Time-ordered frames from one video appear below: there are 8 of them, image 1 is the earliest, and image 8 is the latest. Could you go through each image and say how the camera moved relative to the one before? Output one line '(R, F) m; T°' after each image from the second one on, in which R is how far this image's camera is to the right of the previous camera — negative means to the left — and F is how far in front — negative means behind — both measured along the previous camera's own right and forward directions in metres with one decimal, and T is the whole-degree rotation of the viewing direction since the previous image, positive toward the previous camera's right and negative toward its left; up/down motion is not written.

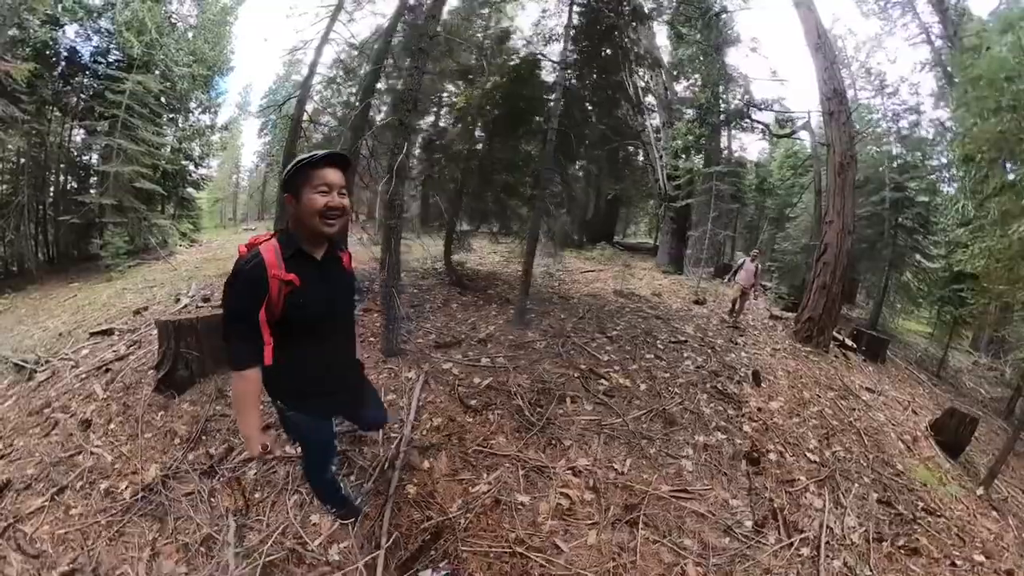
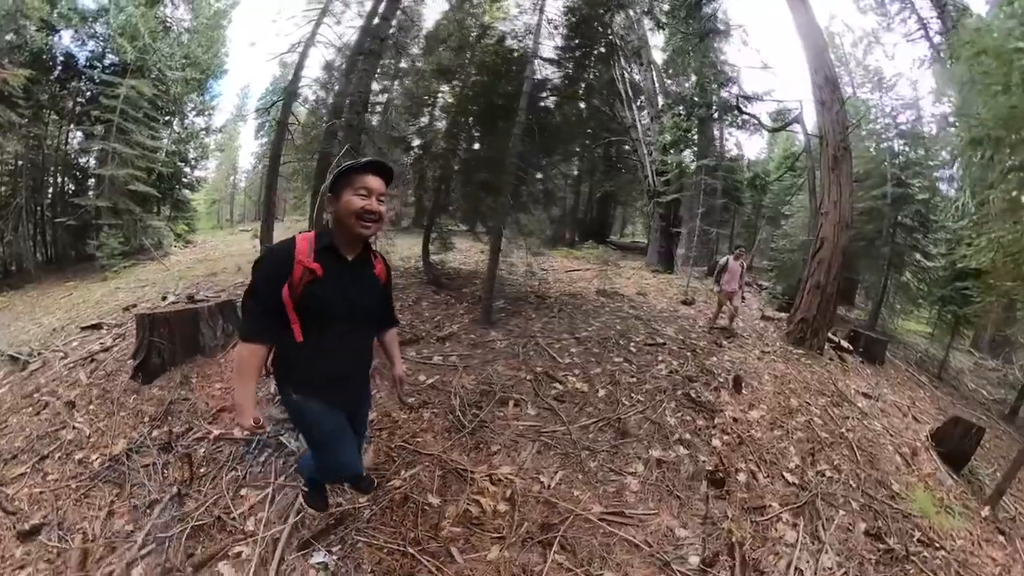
(+0.5, +0.1) m; -1°
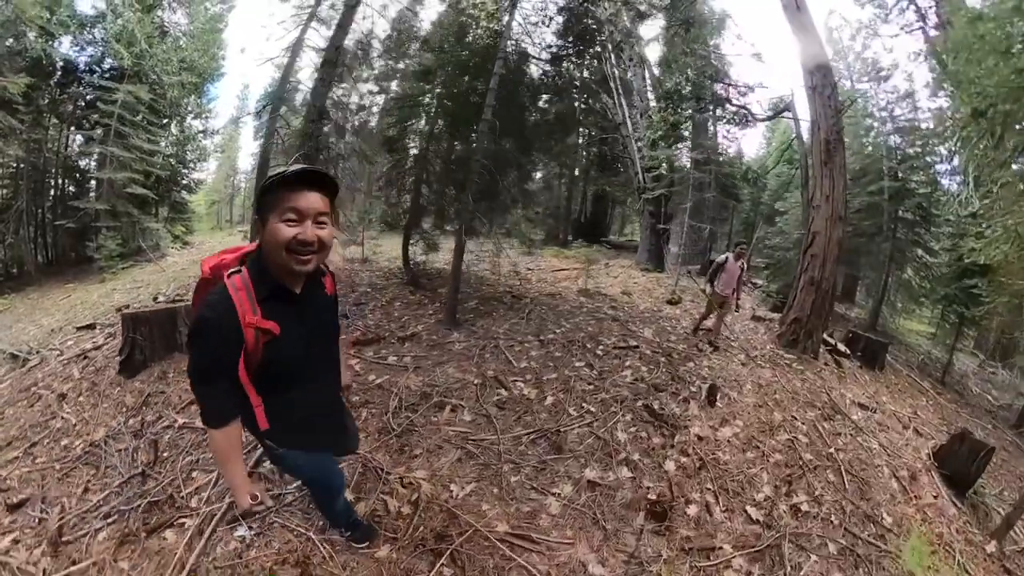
(+0.5, +0.1) m; -2°
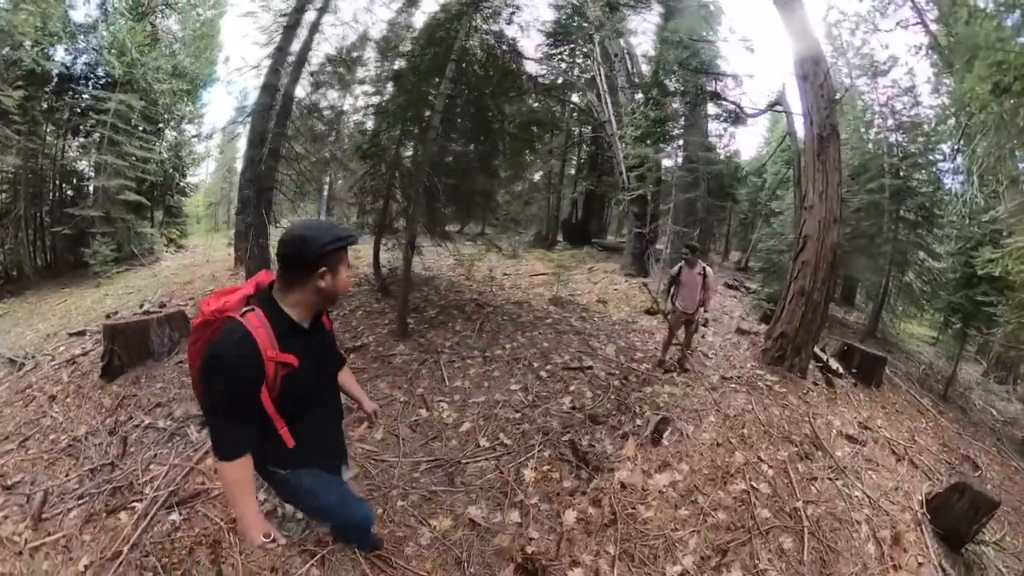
(+0.7, +0.1) m; -2°
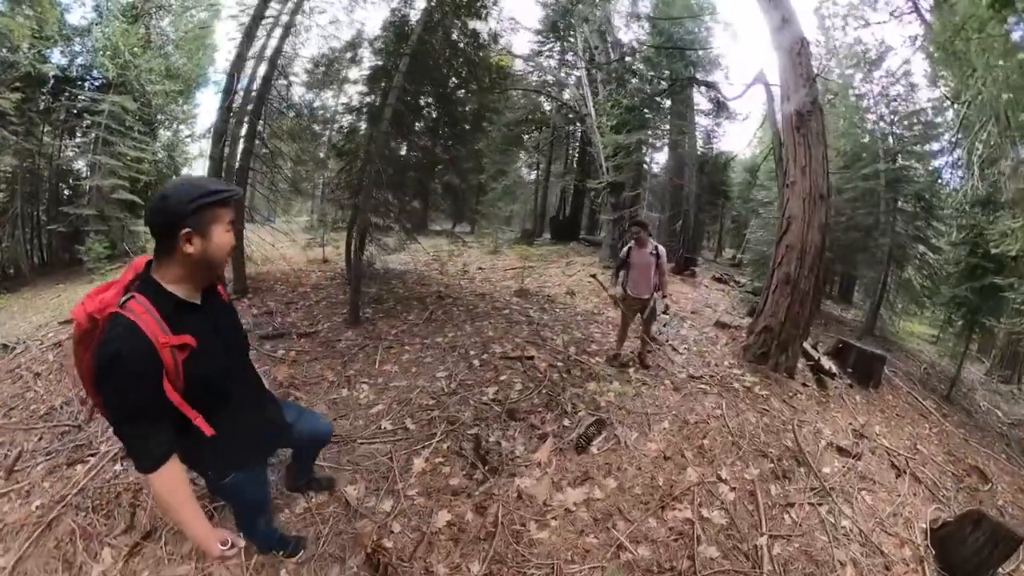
(+0.8, +0.2) m; -2°
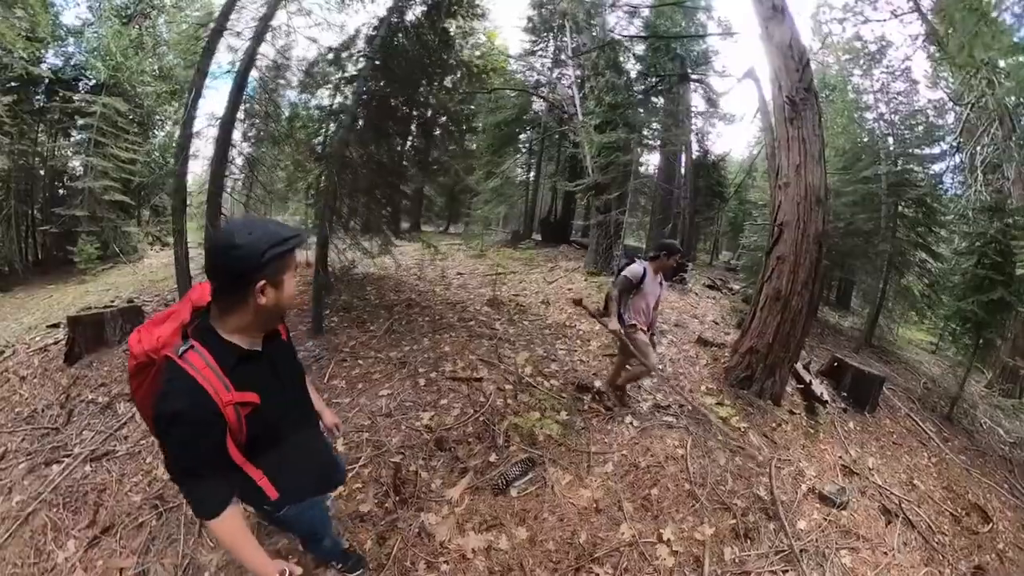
(+0.6, +0.2) m; -2°
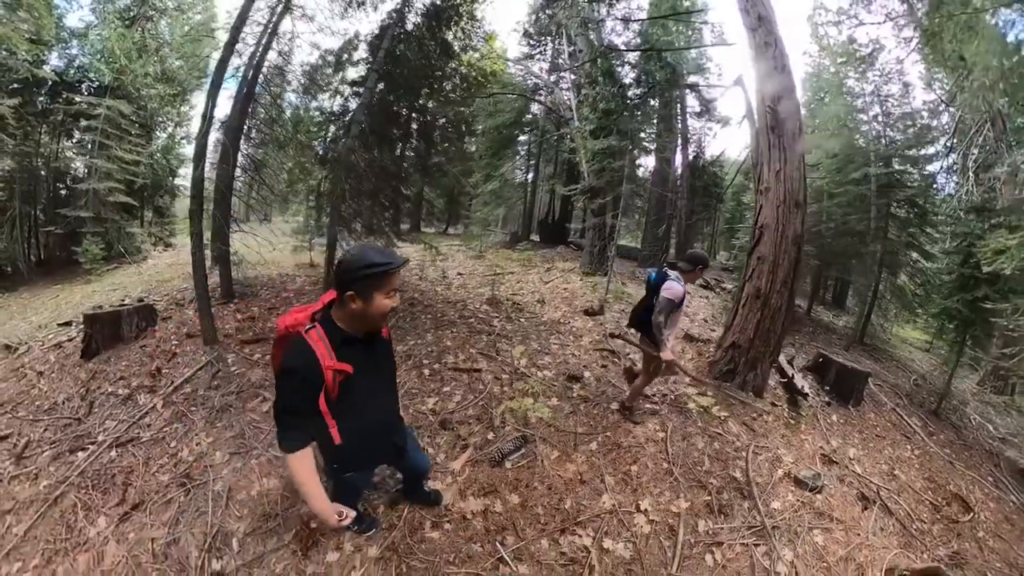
(0.0, -0.2) m; 0°
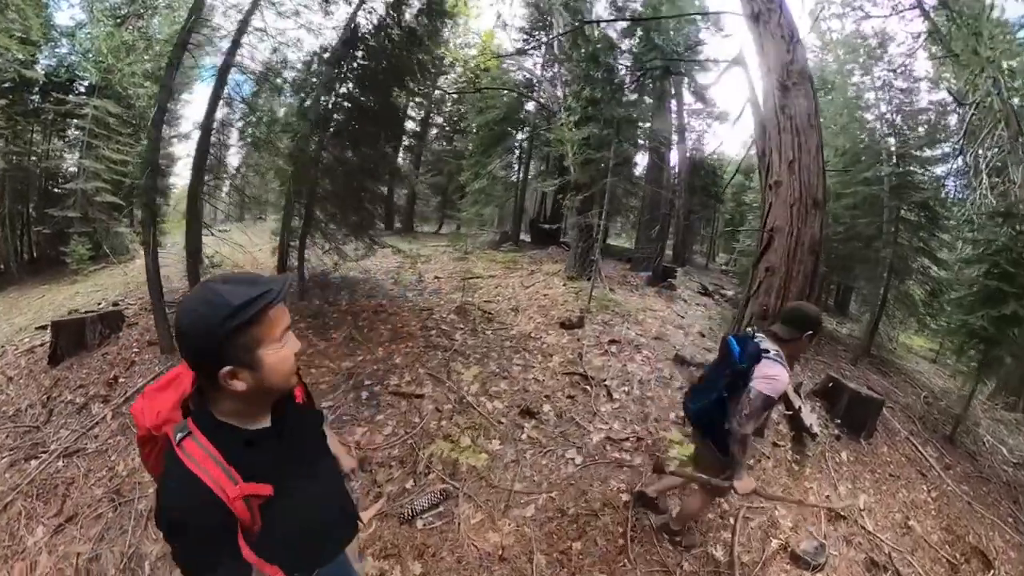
(+0.6, +0.4) m; -2°
